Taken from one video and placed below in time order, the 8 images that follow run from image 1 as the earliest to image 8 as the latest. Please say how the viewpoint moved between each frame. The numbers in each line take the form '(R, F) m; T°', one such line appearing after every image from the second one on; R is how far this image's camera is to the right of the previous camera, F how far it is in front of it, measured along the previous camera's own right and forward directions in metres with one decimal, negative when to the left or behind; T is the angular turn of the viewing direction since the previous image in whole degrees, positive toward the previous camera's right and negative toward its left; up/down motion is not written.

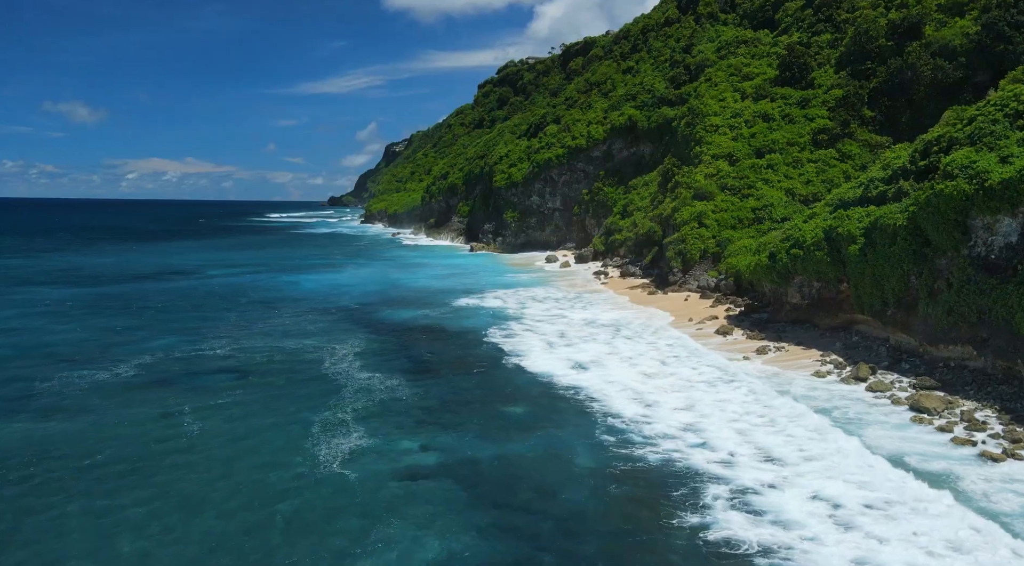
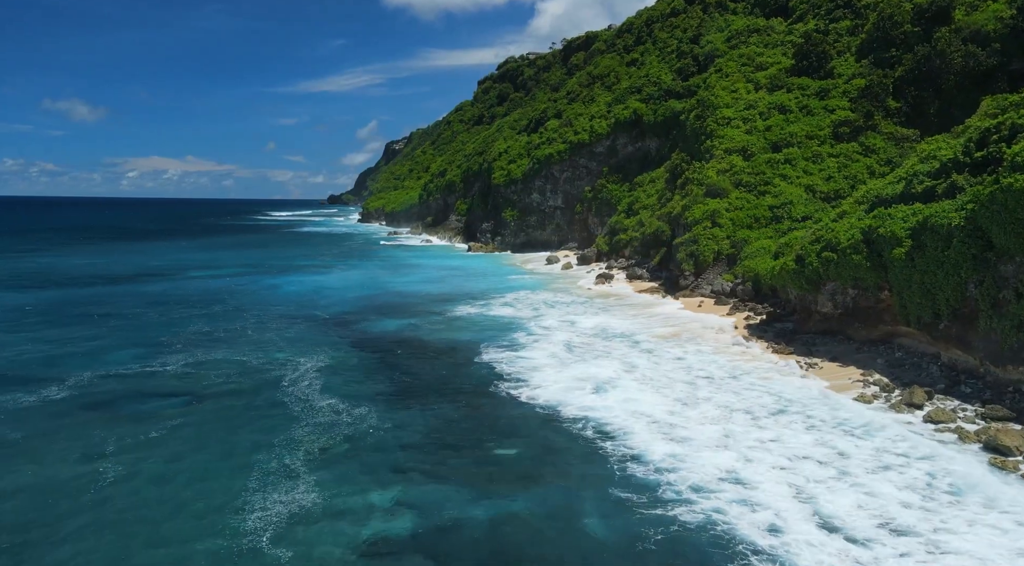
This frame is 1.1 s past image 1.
(+0.1, +3.1) m; 0°
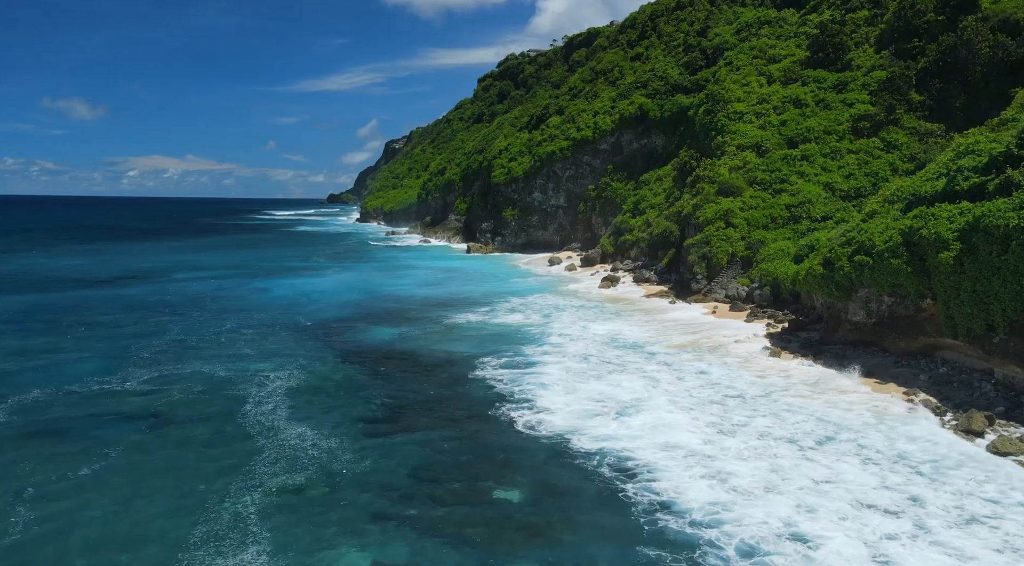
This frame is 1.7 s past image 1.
(0.0, +2.3) m; 0°
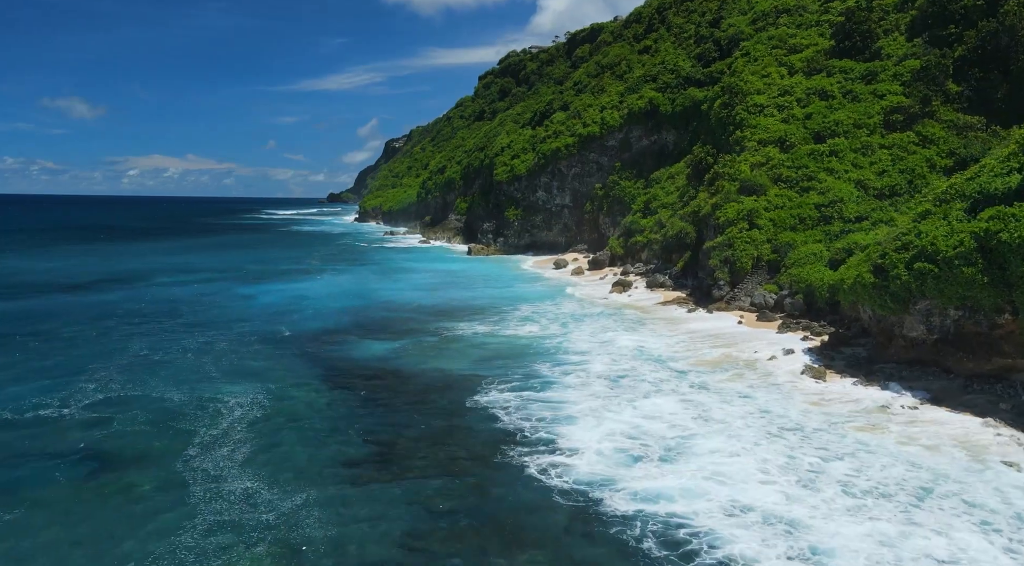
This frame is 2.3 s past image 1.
(-0.2, +3.0) m; 0°
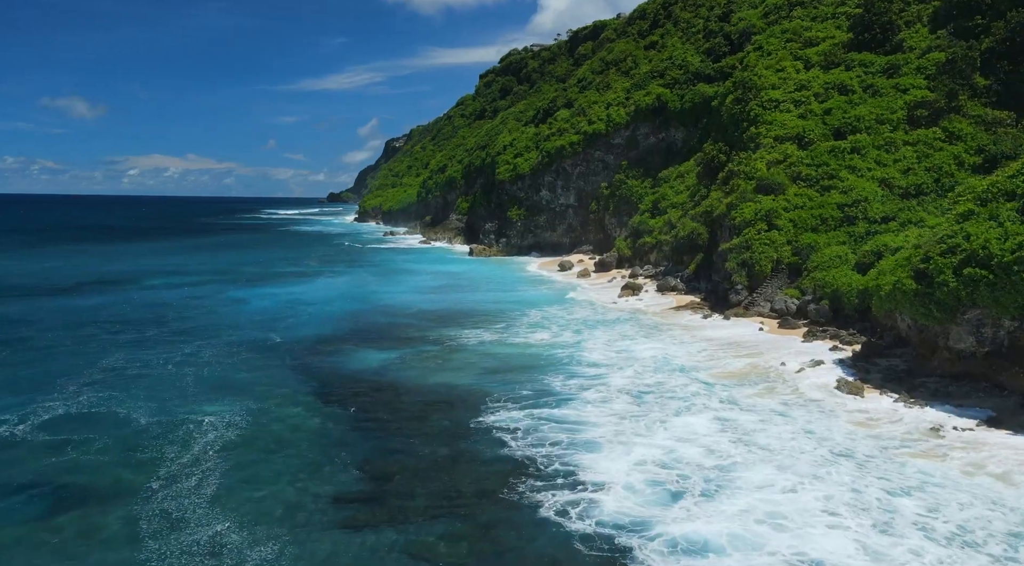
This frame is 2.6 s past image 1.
(-0.2, +1.8) m; 0°
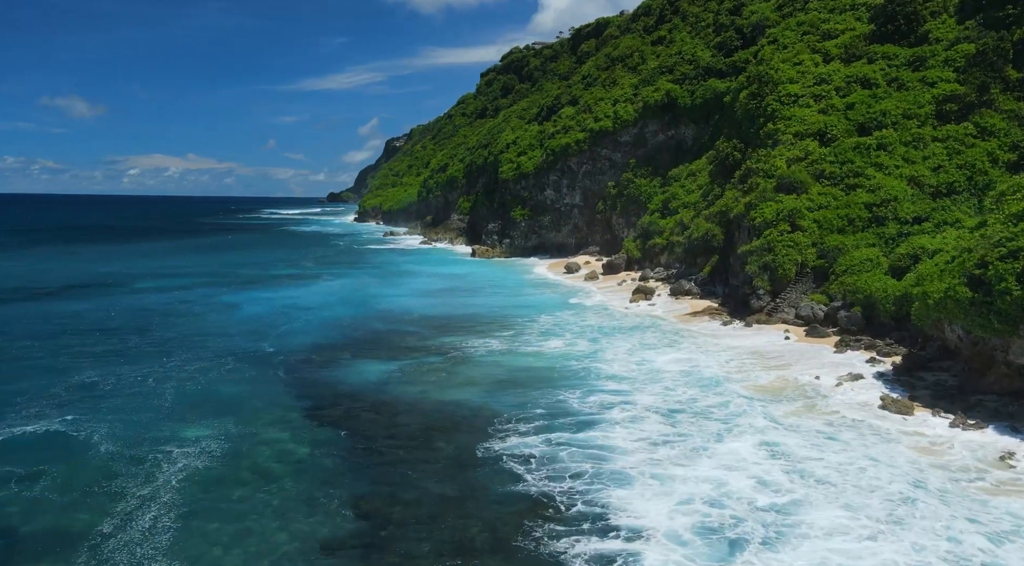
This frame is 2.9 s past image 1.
(-0.3, +1.9) m; 0°
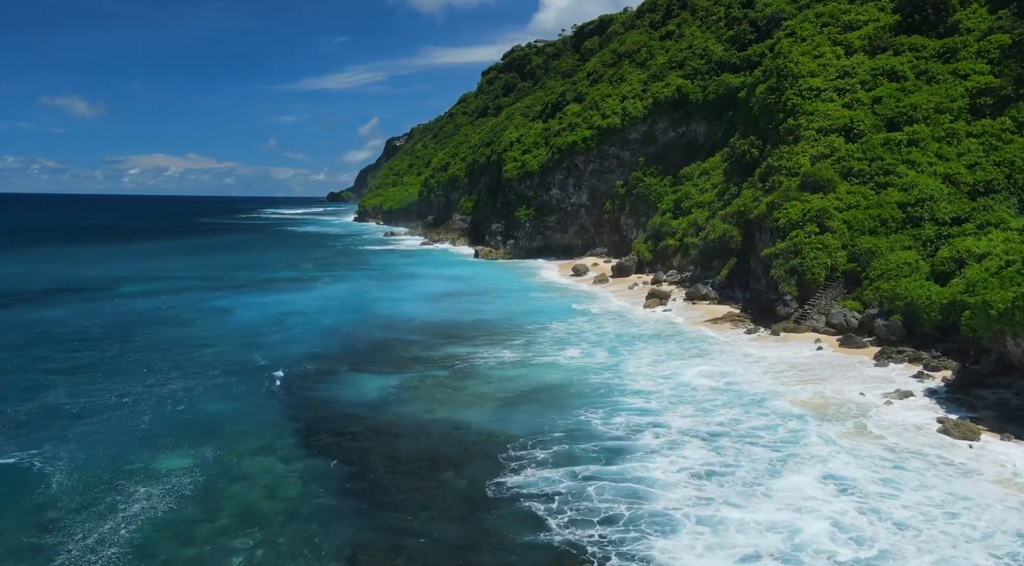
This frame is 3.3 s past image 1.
(-0.3, +1.9) m; 0°
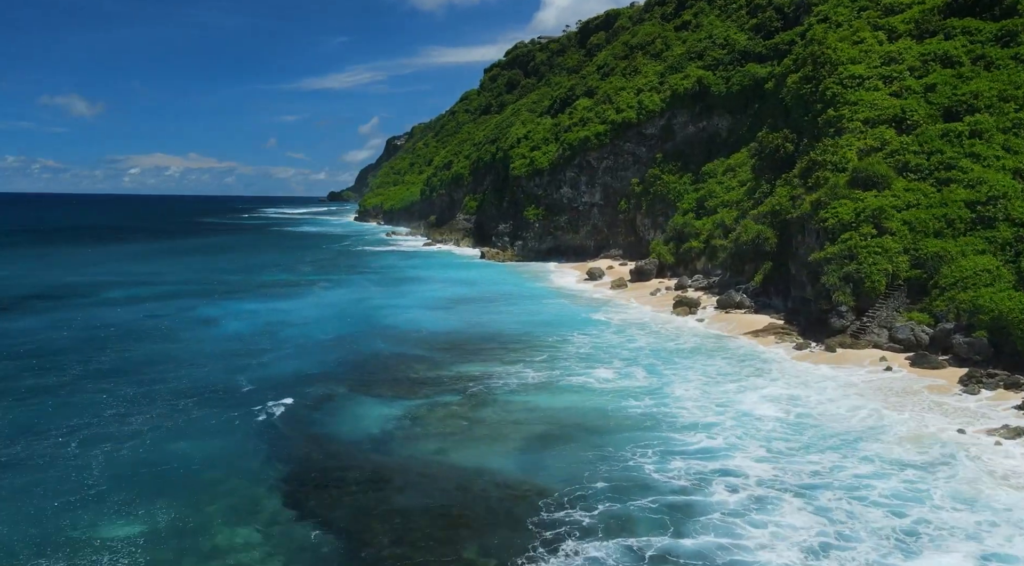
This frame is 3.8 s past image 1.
(-0.6, +3.2) m; 0°
